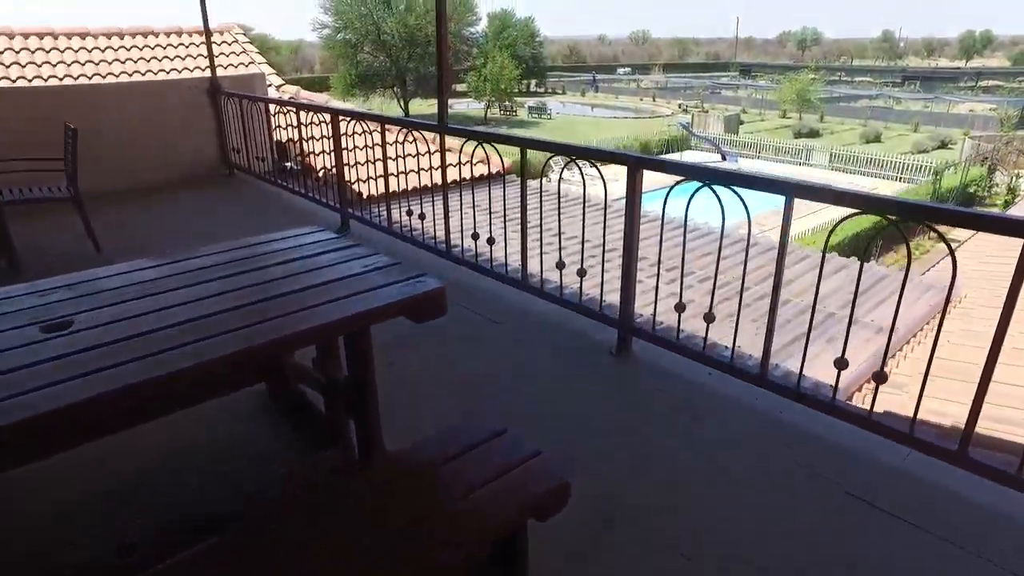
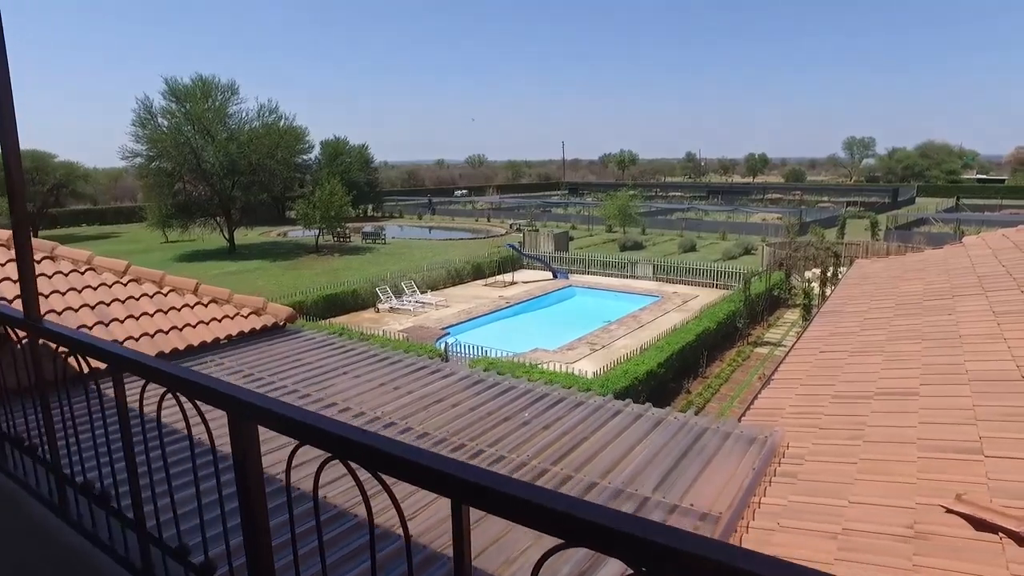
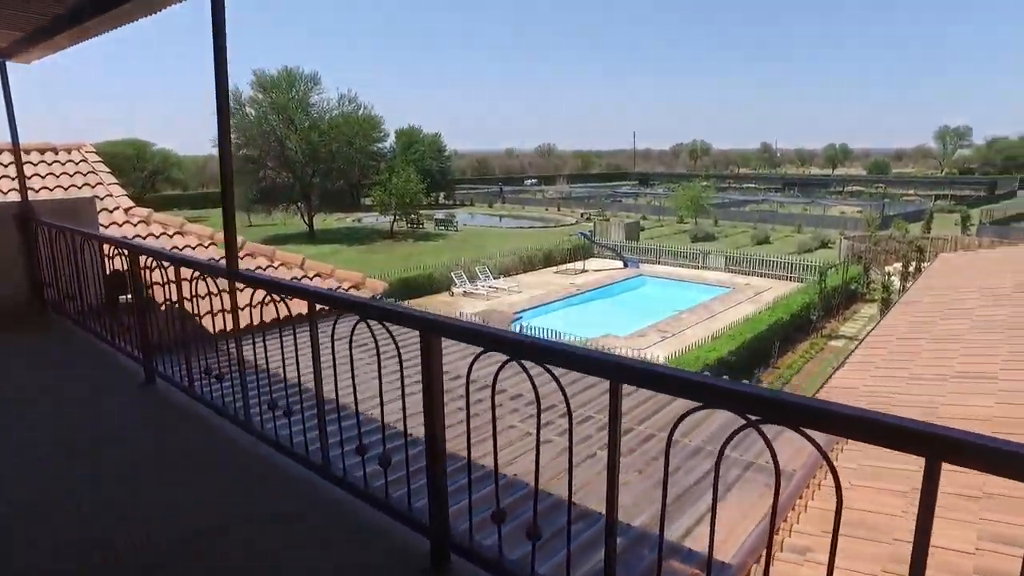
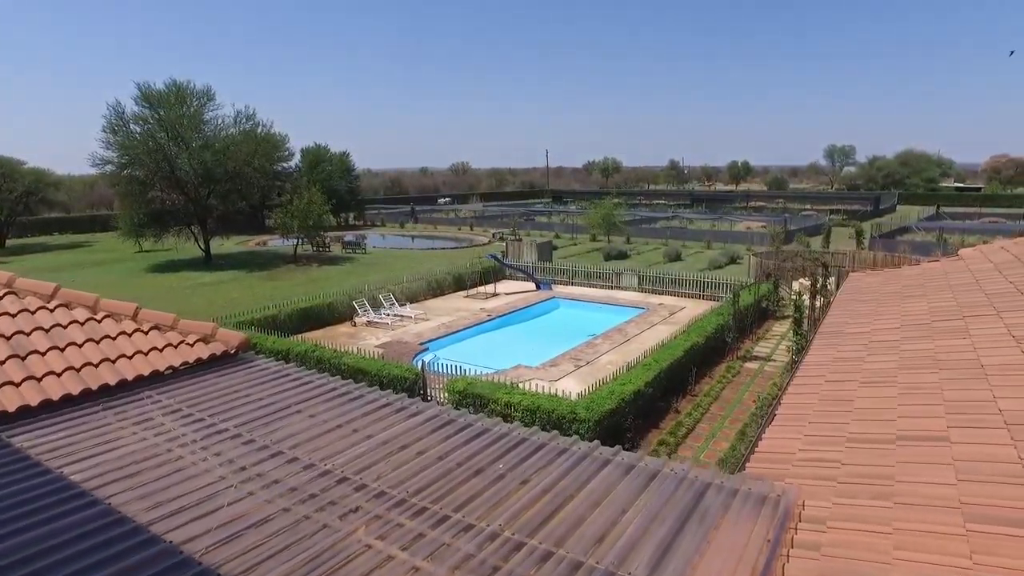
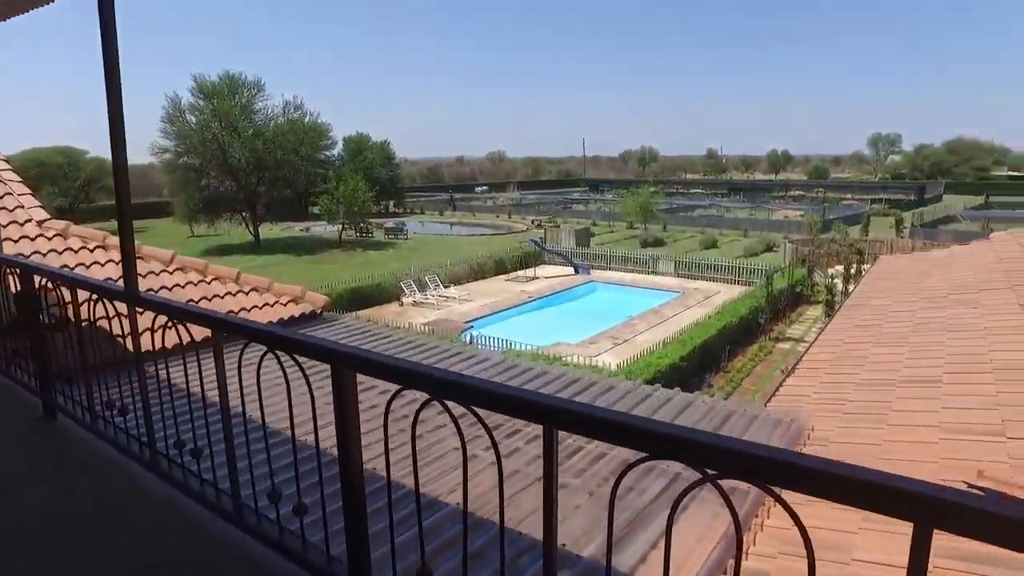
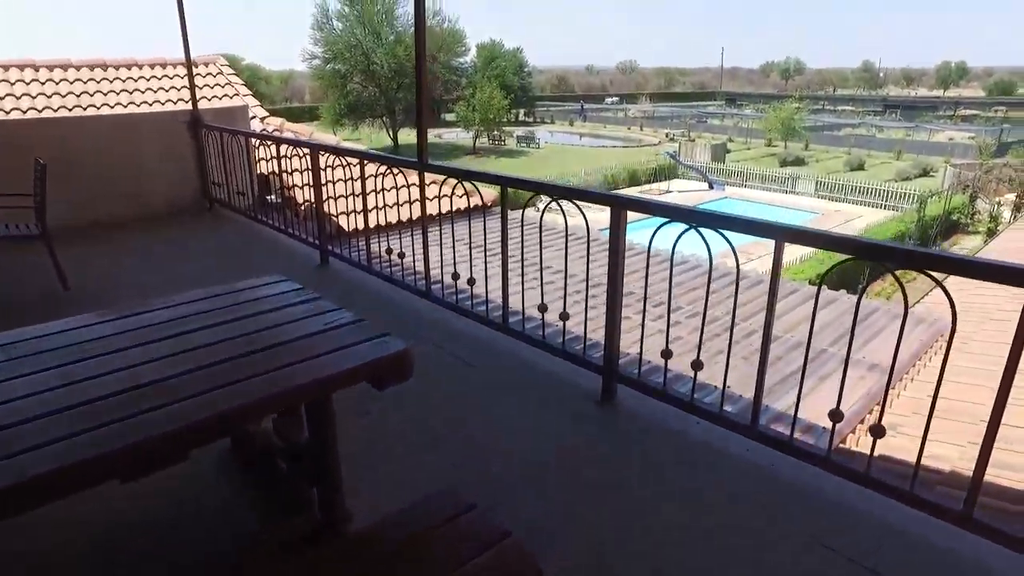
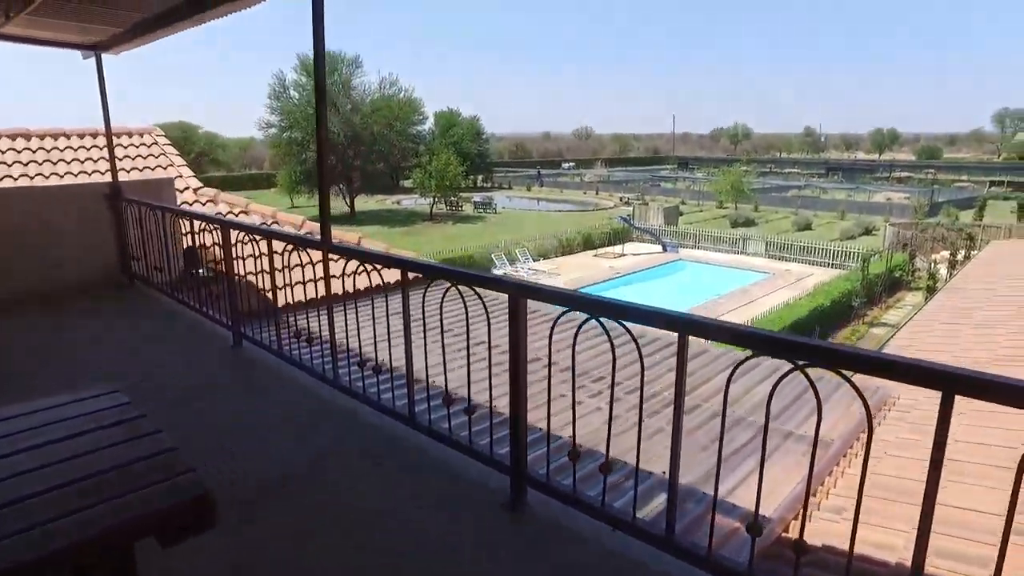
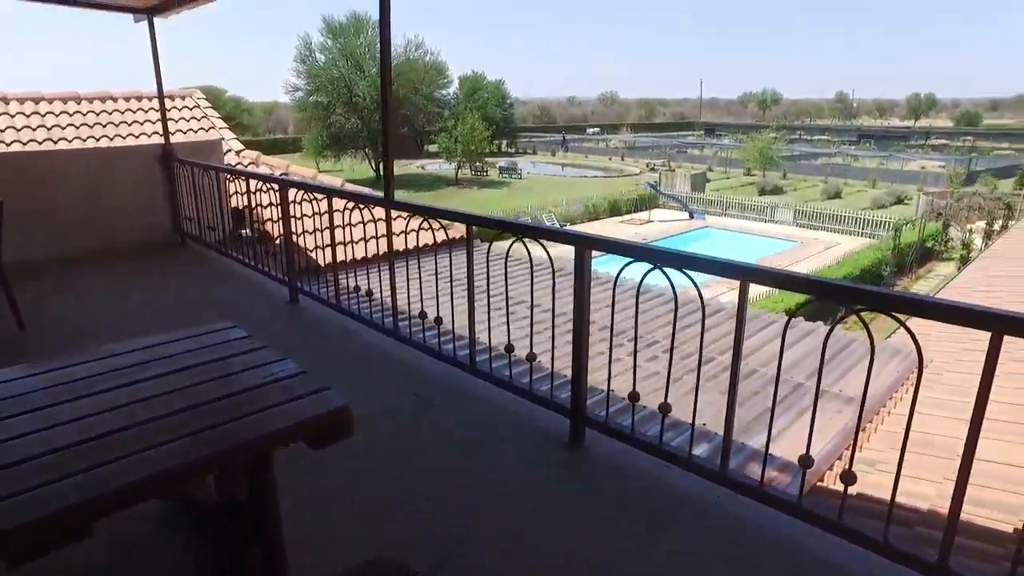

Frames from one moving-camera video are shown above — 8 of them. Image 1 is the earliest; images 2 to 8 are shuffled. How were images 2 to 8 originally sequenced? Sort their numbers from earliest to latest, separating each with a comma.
6, 8, 7, 3, 5, 2, 4
